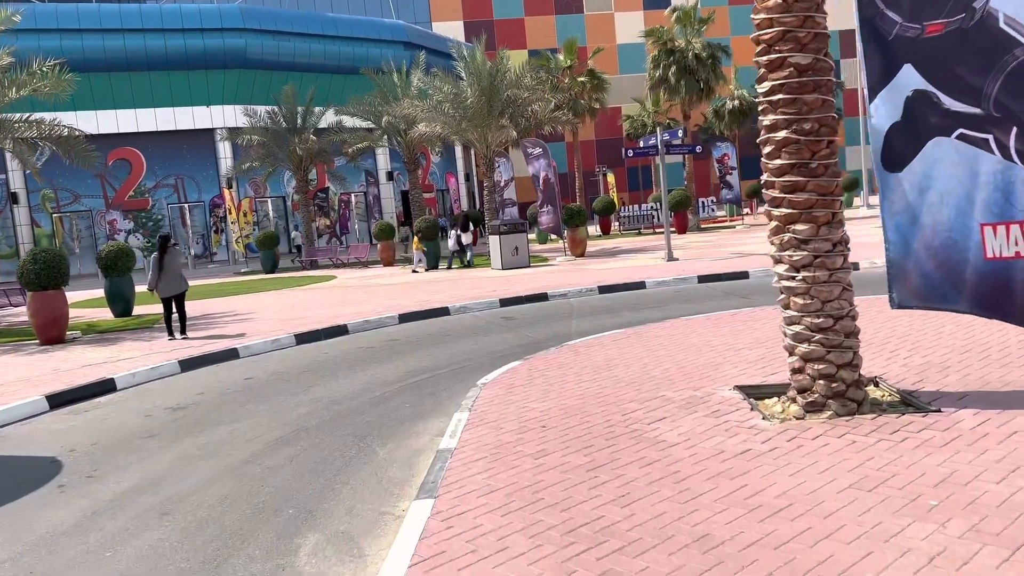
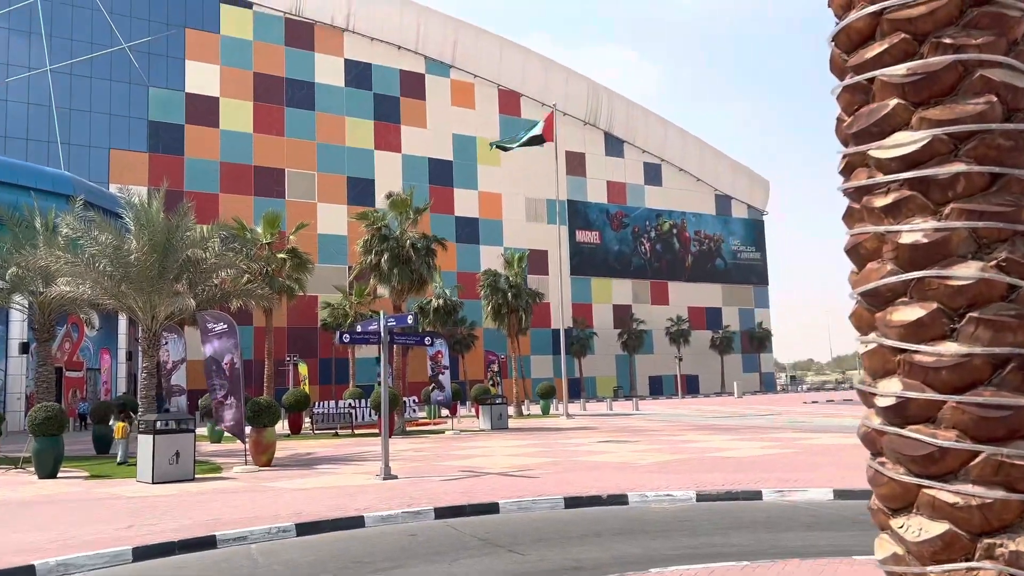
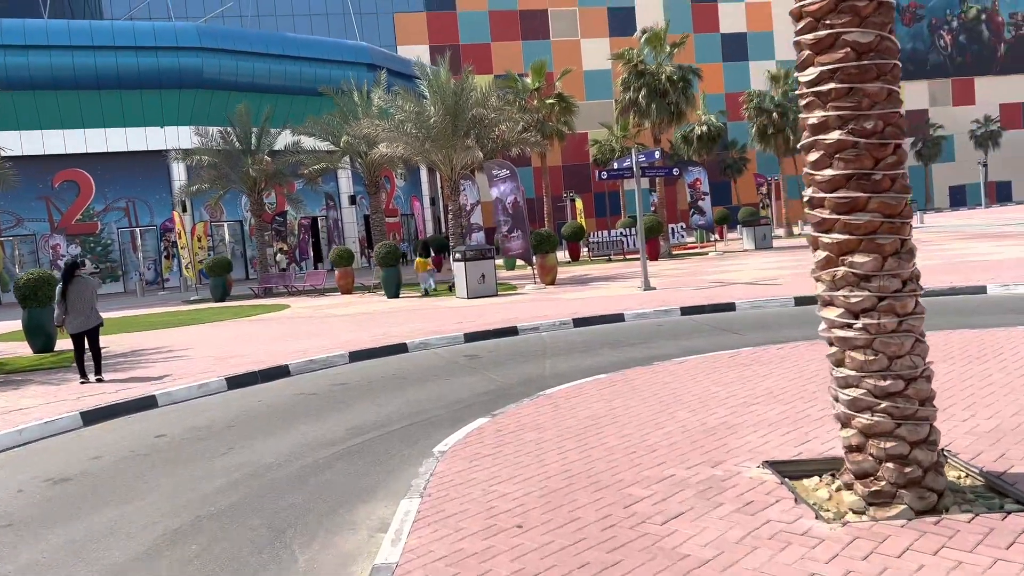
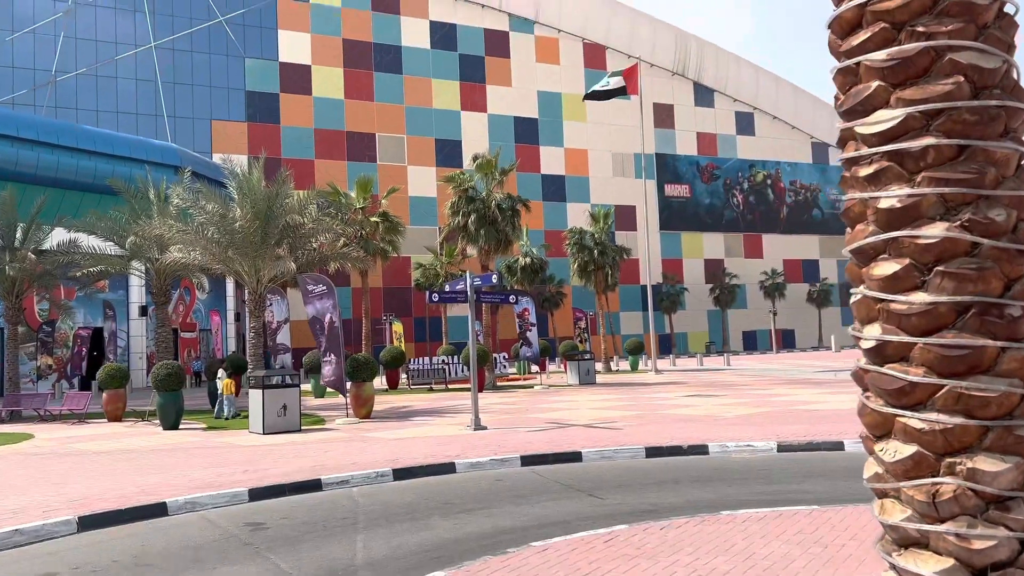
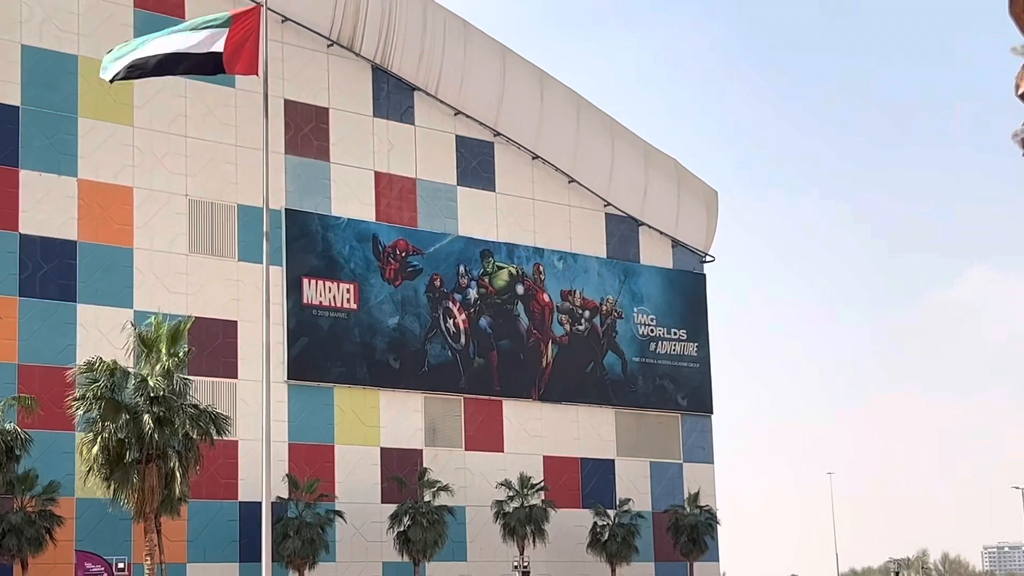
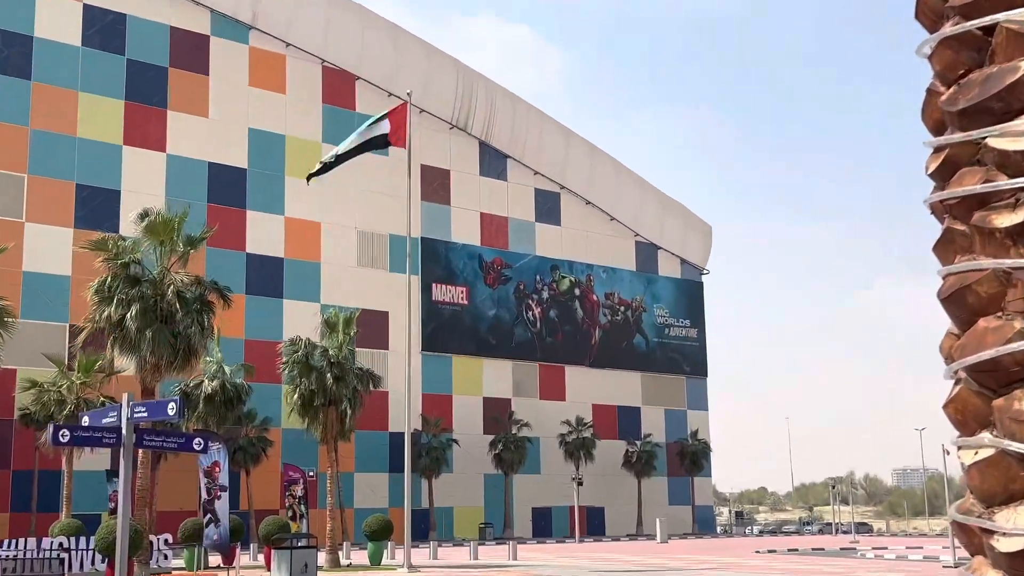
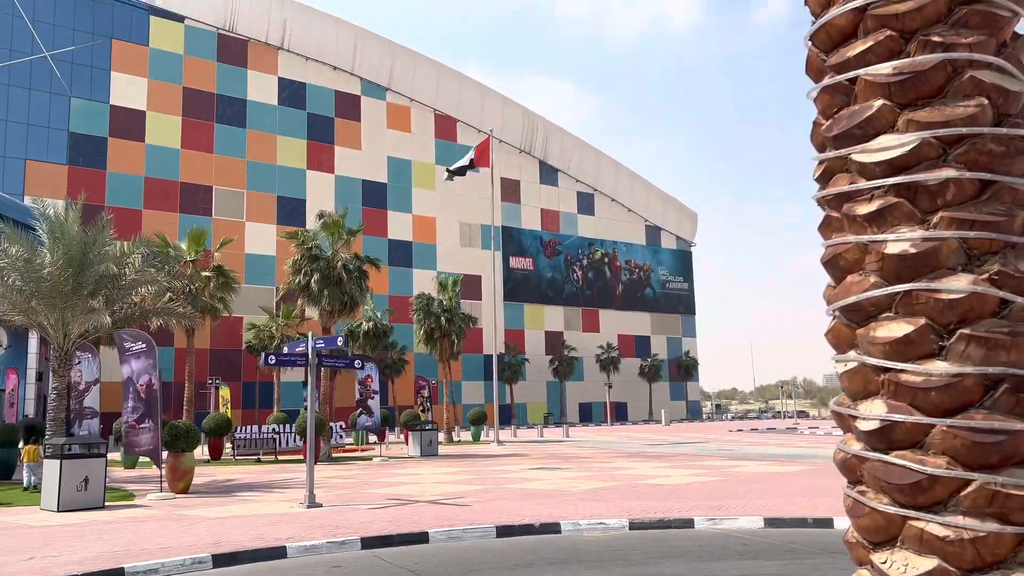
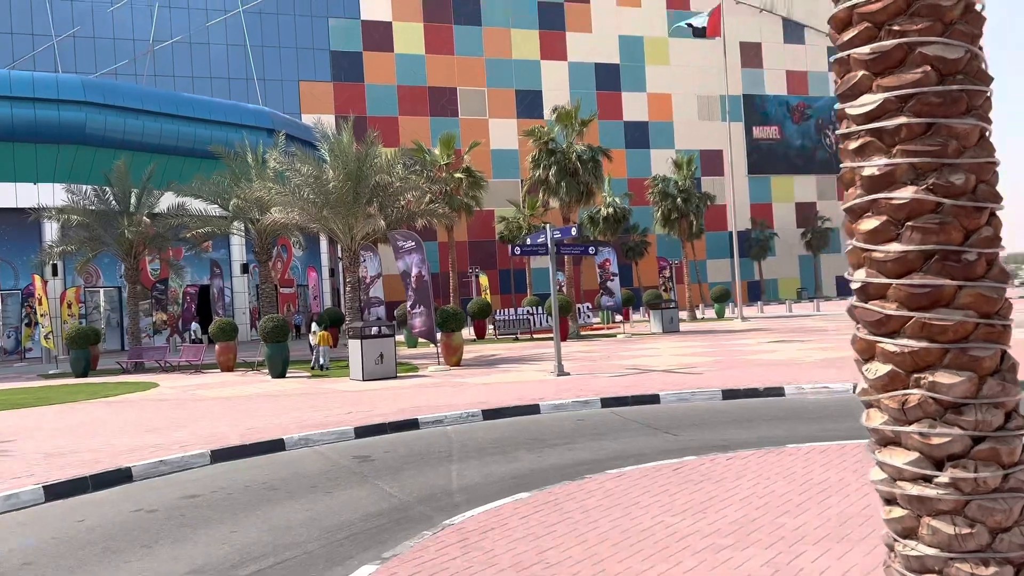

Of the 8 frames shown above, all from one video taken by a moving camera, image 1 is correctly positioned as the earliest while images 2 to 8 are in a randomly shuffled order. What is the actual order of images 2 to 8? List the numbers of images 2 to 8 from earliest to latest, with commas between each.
3, 8, 4, 2, 7, 6, 5
